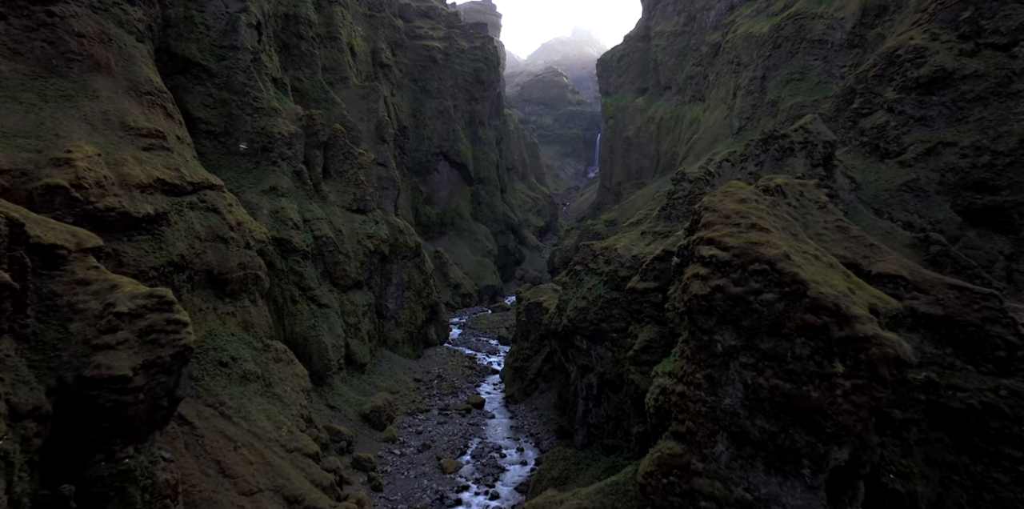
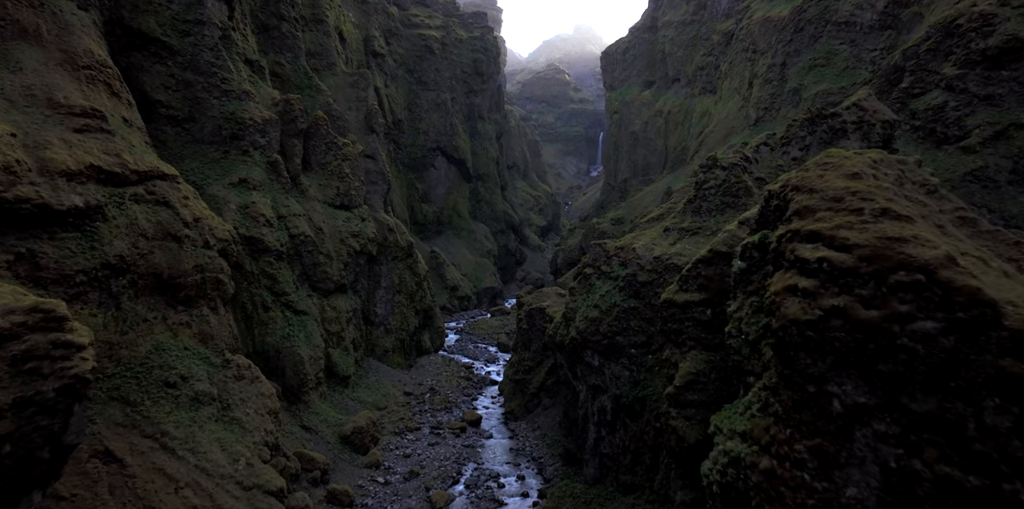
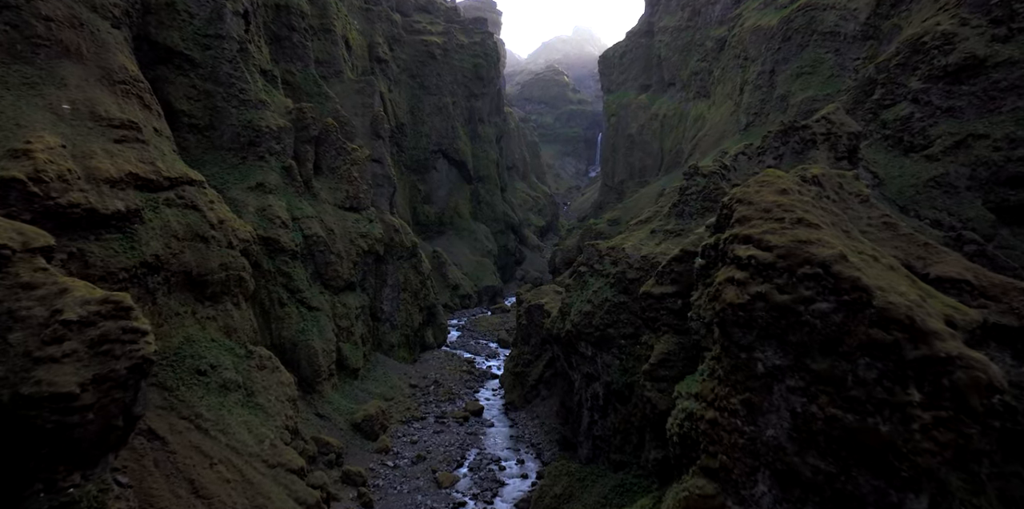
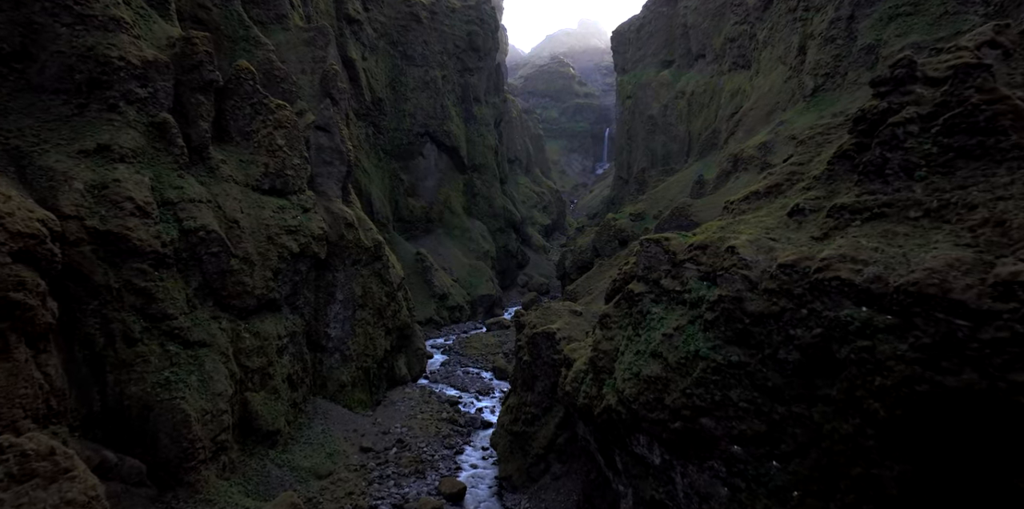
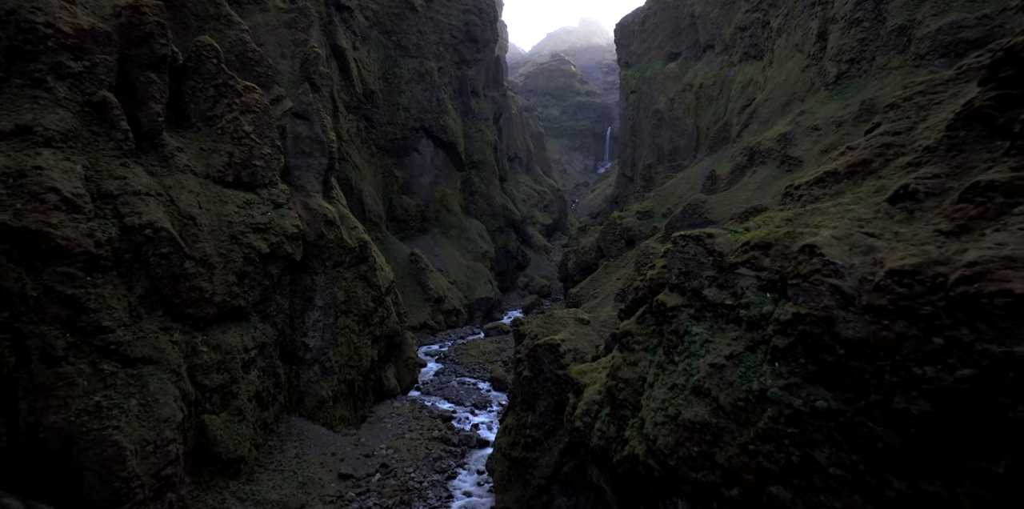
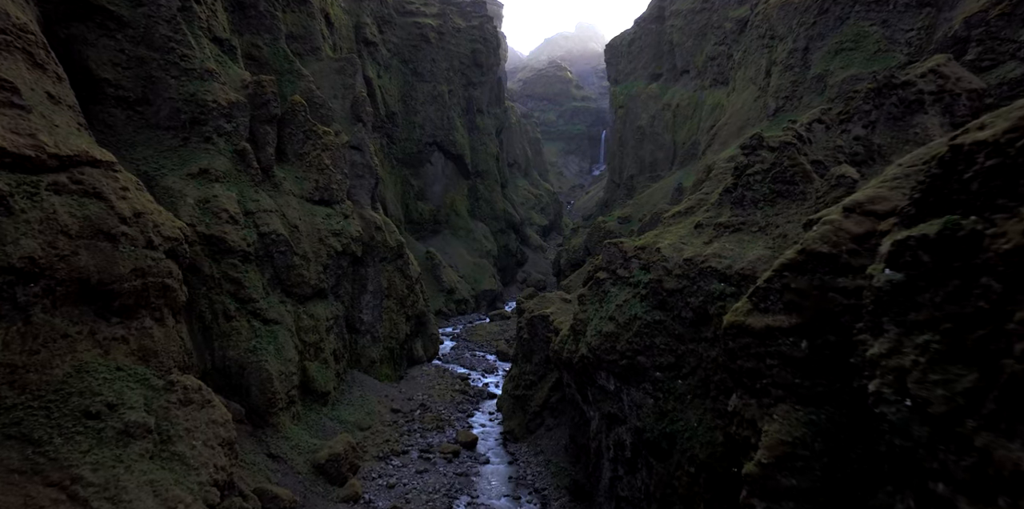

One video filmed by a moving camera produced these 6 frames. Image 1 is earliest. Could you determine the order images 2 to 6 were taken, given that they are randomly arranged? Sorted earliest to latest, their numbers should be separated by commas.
3, 2, 6, 4, 5
